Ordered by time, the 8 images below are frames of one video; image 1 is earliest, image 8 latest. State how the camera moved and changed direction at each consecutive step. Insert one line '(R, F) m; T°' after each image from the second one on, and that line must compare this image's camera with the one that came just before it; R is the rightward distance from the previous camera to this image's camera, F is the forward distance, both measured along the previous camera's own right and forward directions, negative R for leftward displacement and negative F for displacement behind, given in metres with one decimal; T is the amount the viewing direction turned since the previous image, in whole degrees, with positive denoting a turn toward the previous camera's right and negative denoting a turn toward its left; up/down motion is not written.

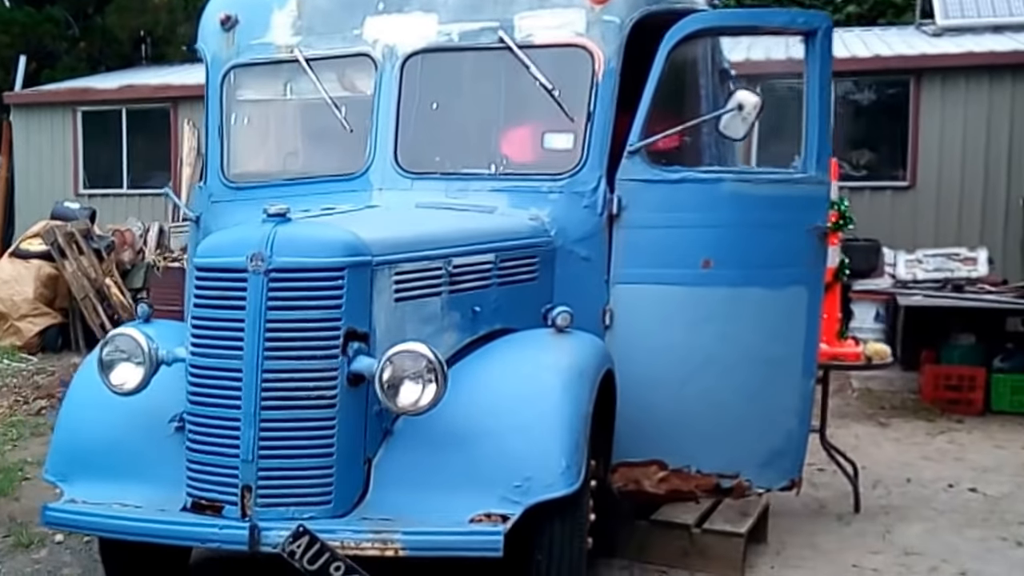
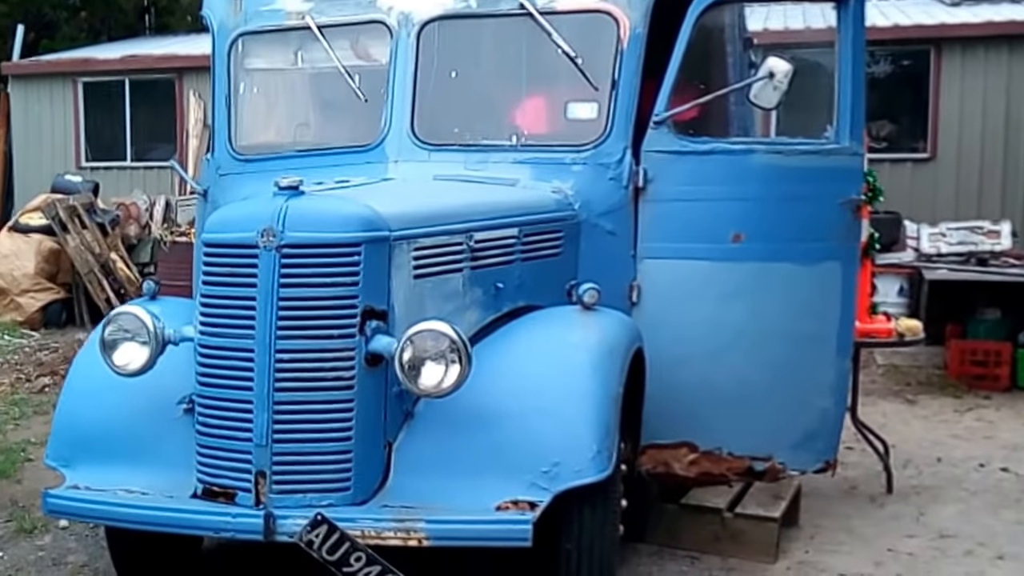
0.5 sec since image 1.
(0.0, +0.2) m; 0°
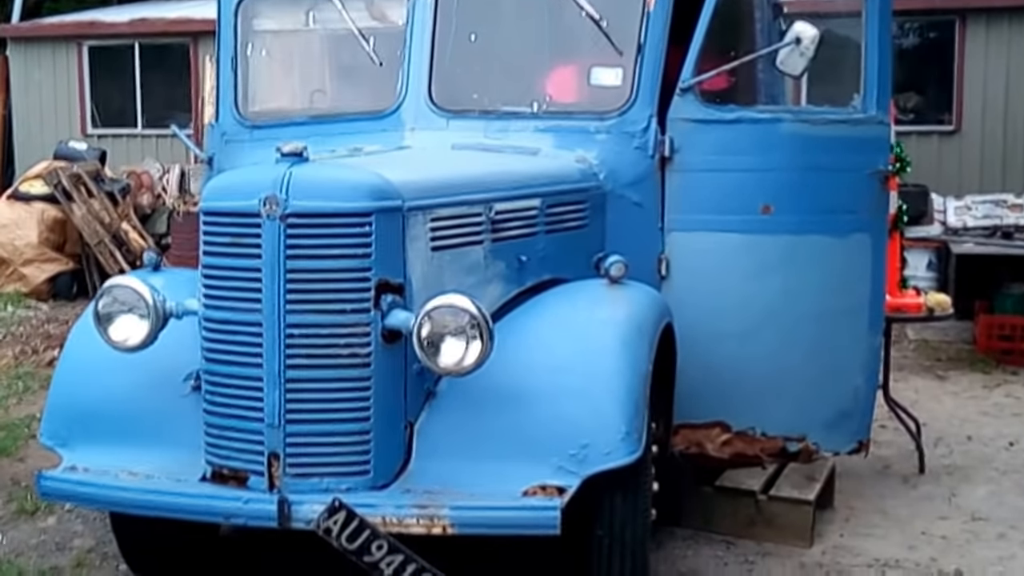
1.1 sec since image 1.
(0.0, +0.2) m; 0°
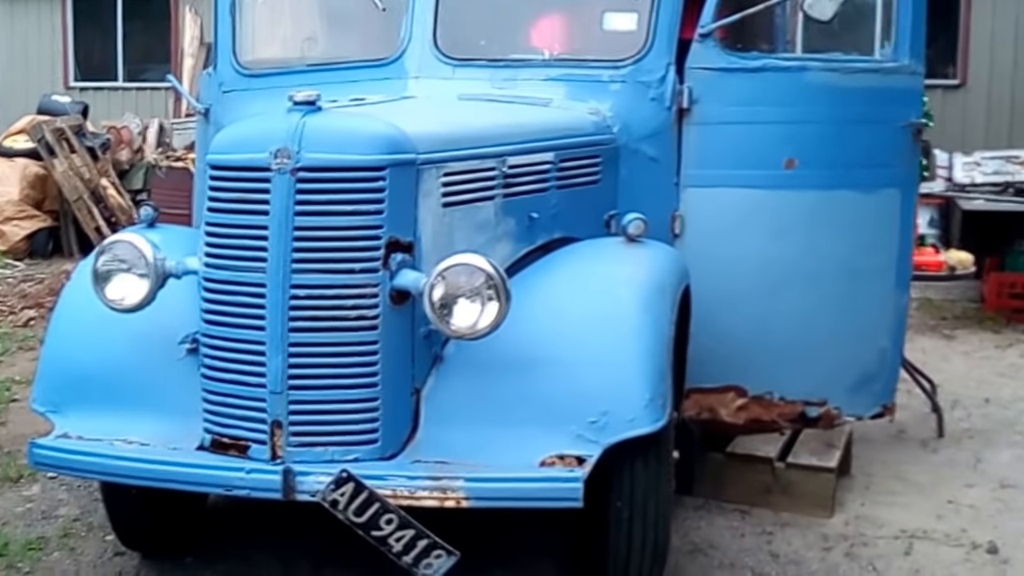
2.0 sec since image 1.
(-0.1, +0.2) m; 0°
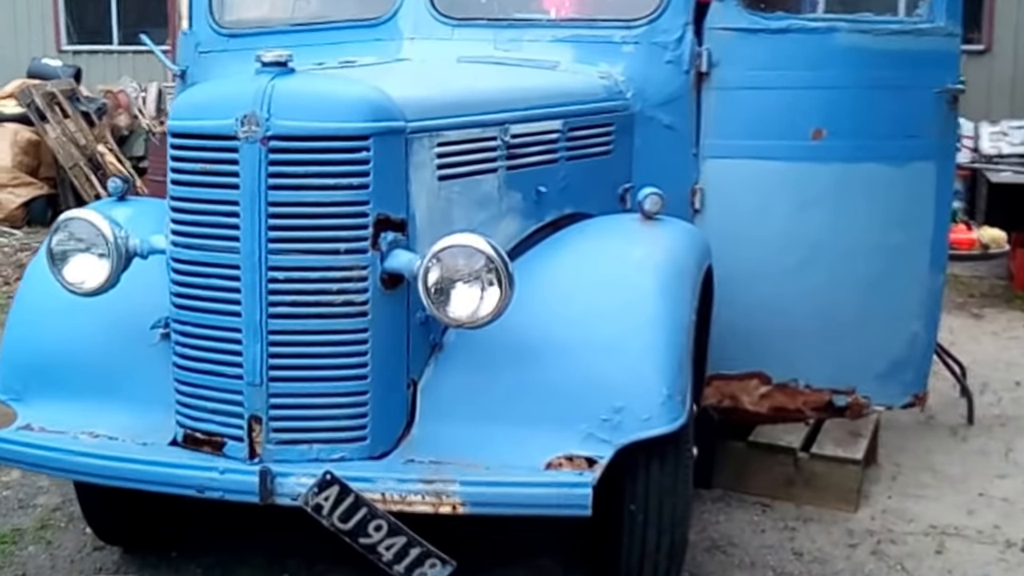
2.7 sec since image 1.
(0.0, +0.3) m; 0°
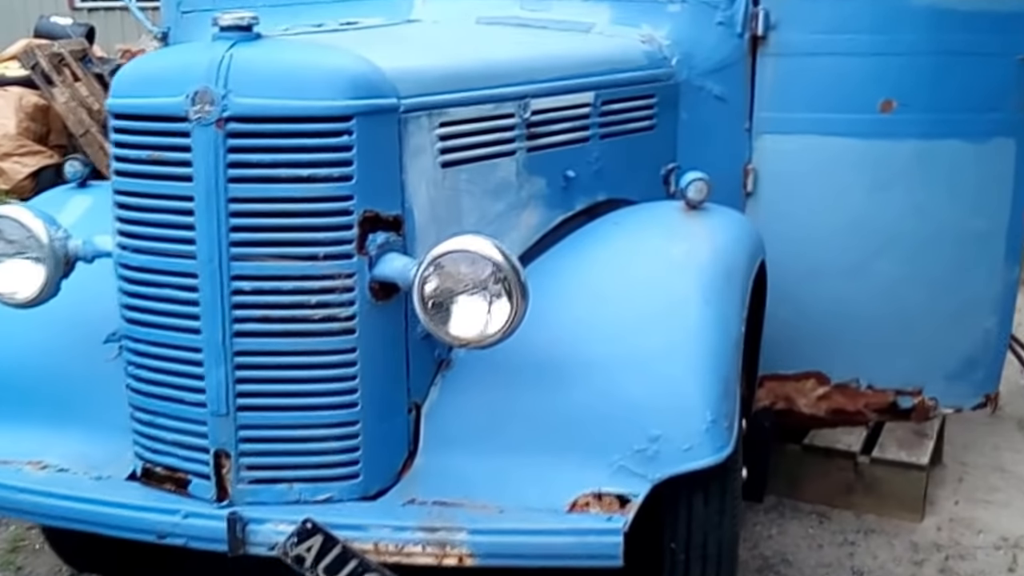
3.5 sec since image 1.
(0.0, +0.5) m; -1°
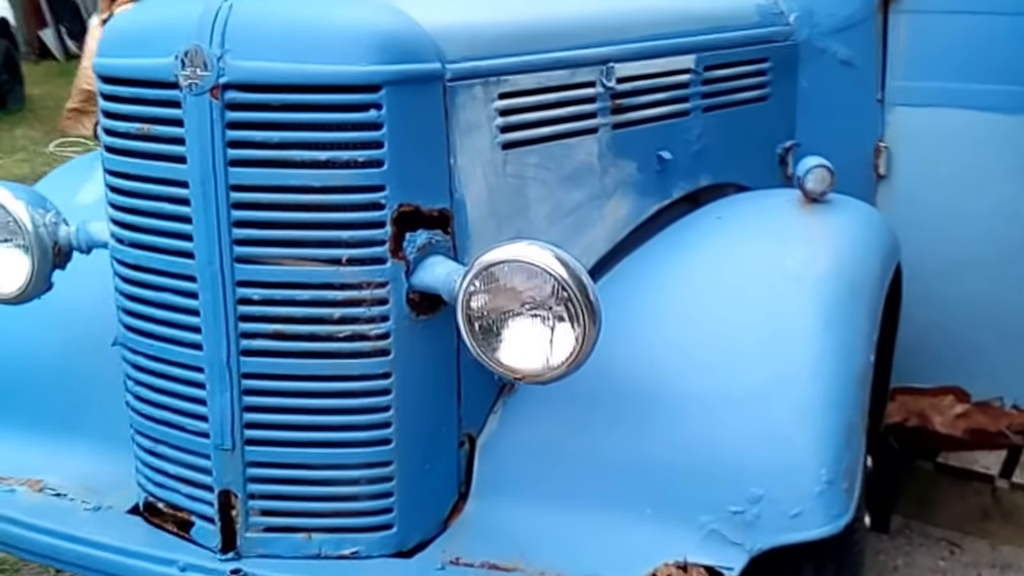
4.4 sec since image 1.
(0.0, +0.5) m; -3°
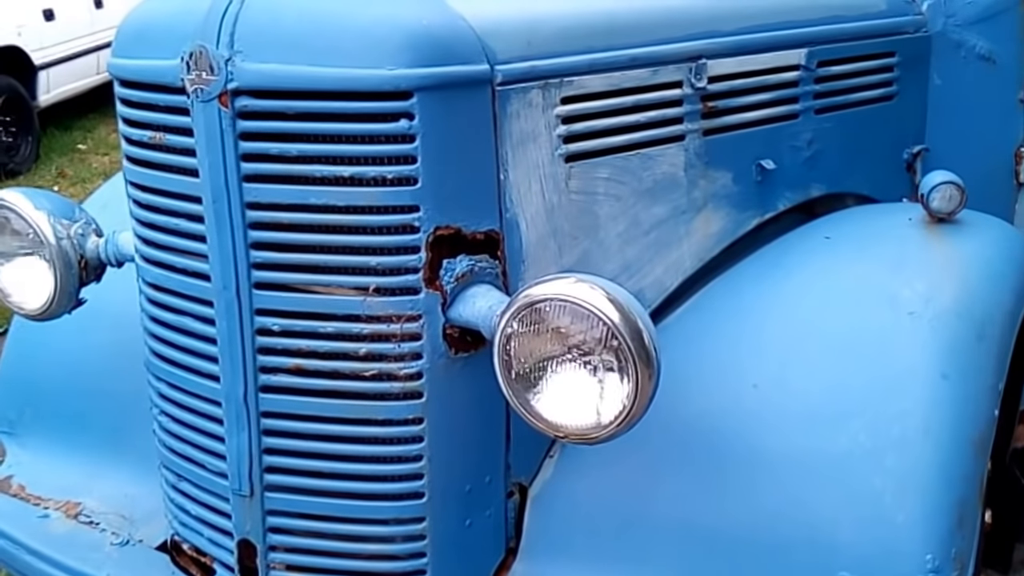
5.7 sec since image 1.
(+0.1, +0.3) m; -4°
